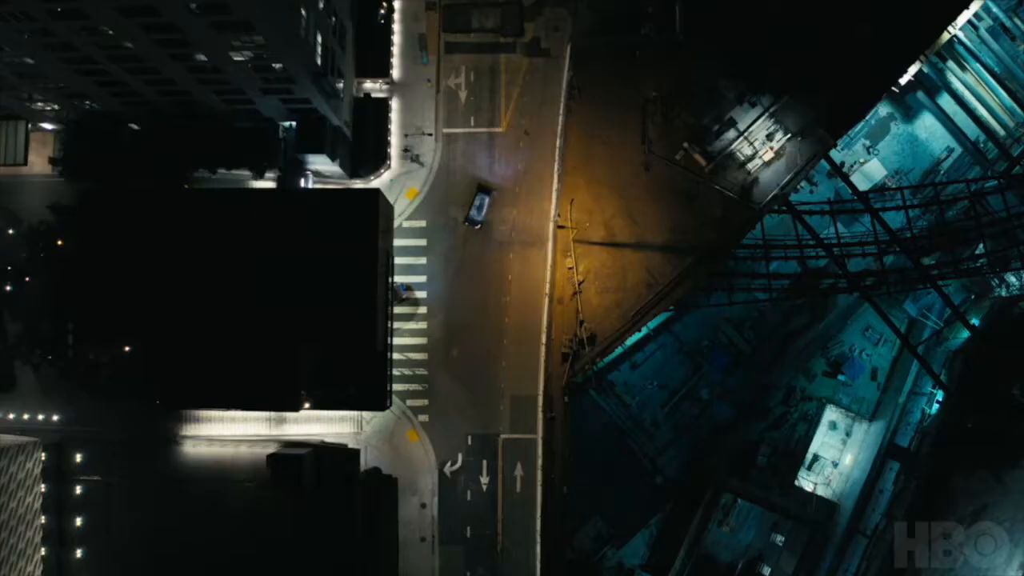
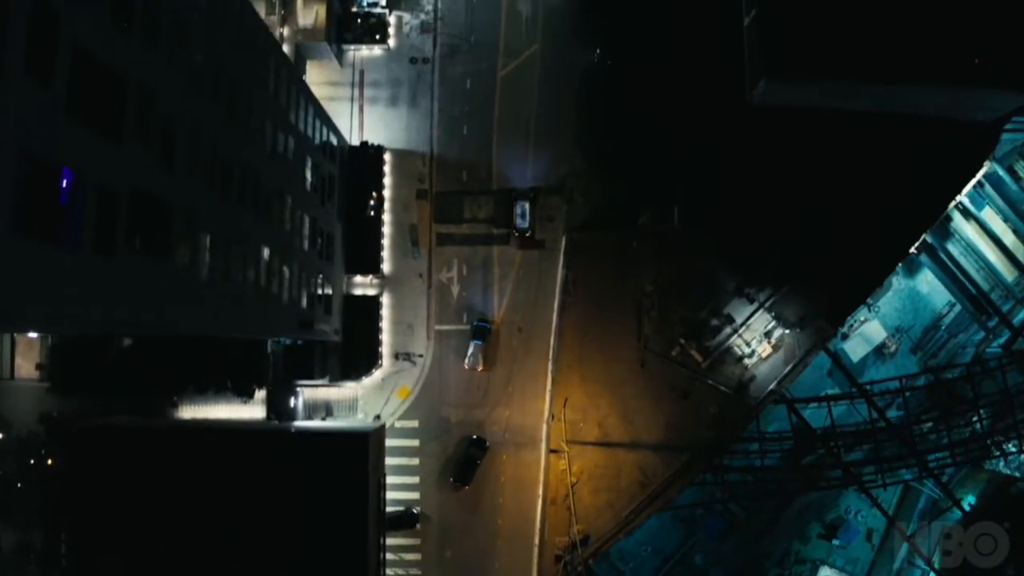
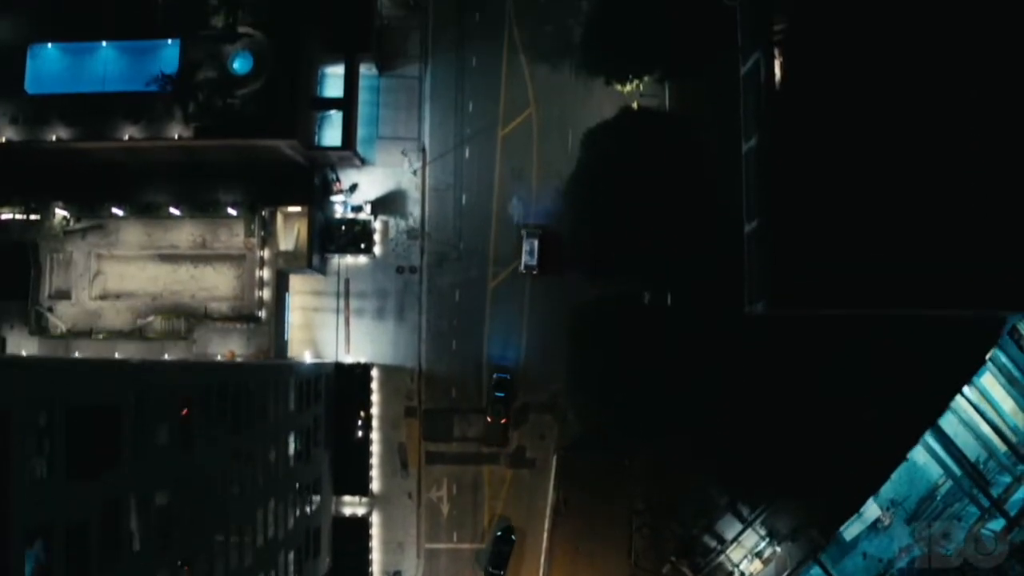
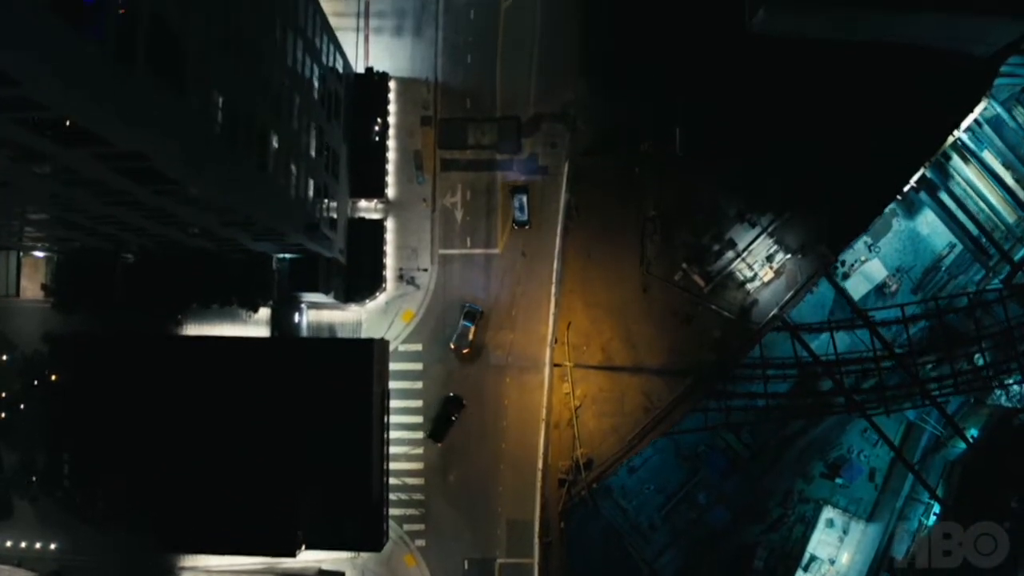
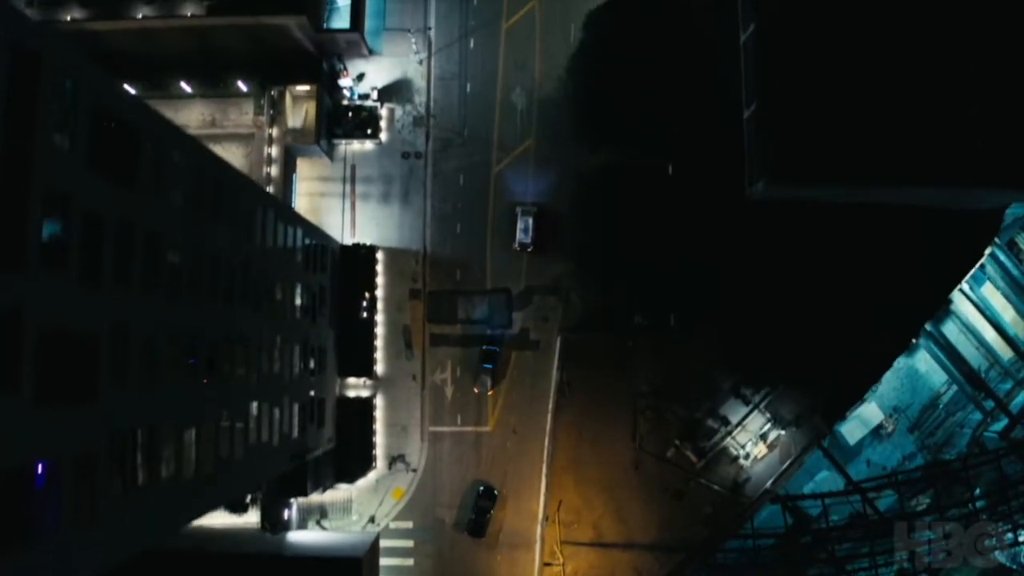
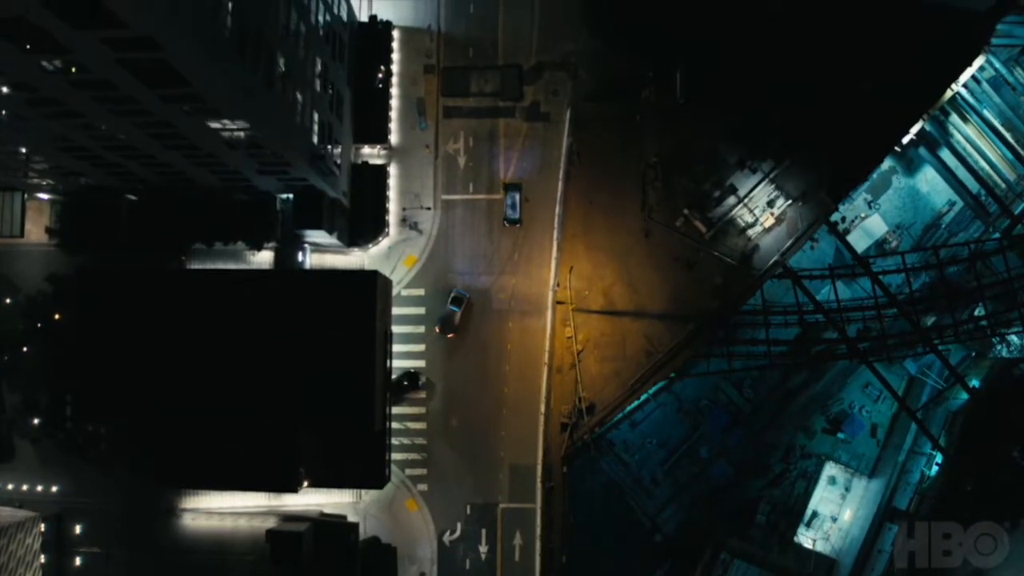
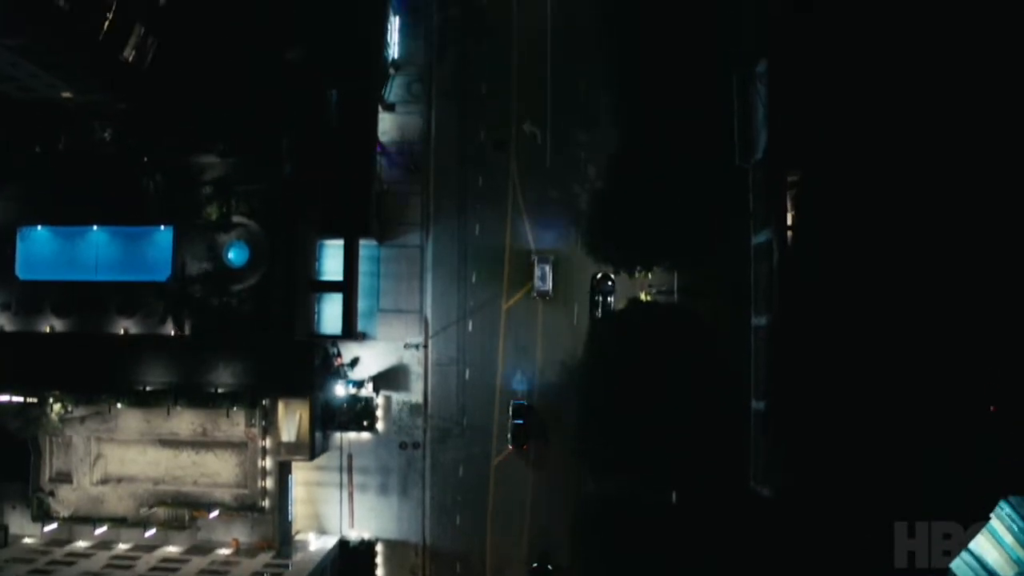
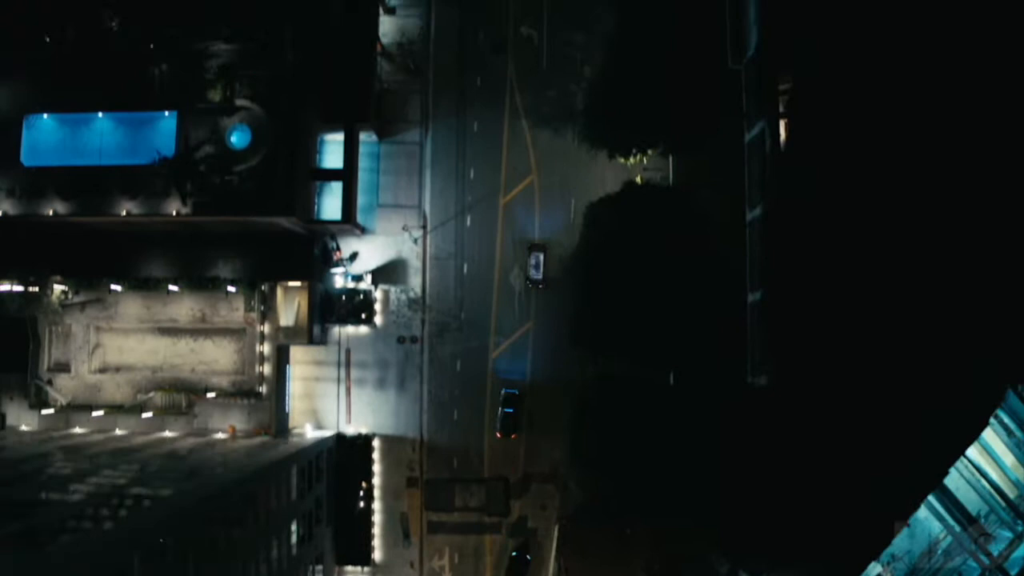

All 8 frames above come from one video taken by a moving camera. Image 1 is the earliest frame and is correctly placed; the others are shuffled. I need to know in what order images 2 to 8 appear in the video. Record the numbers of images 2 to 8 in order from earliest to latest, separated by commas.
6, 4, 2, 5, 3, 8, 7
